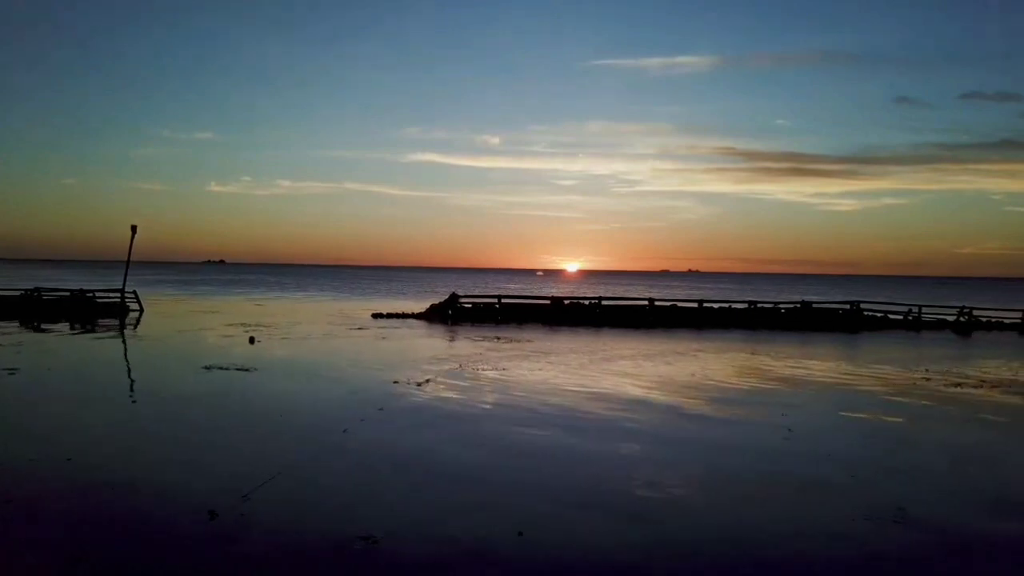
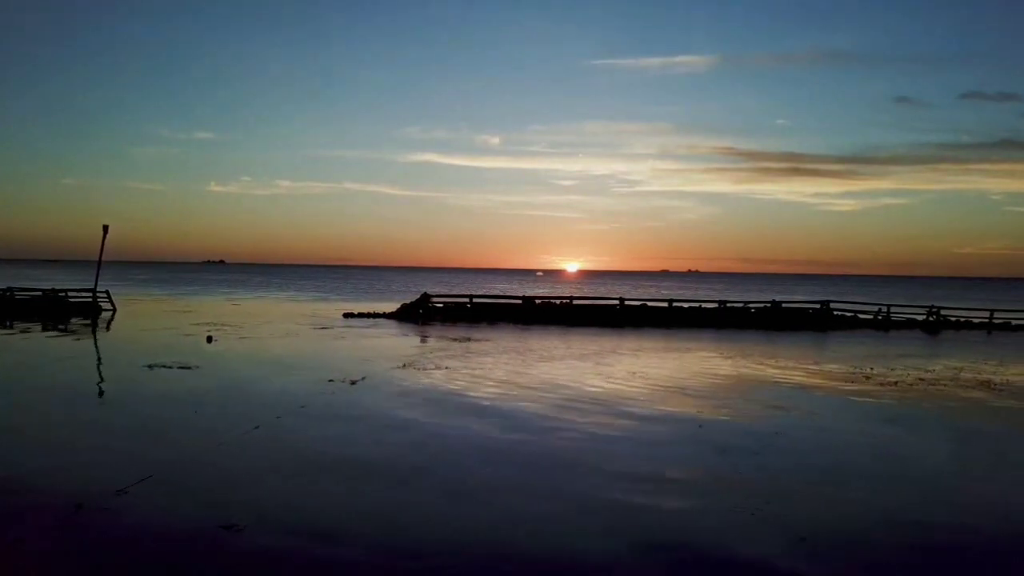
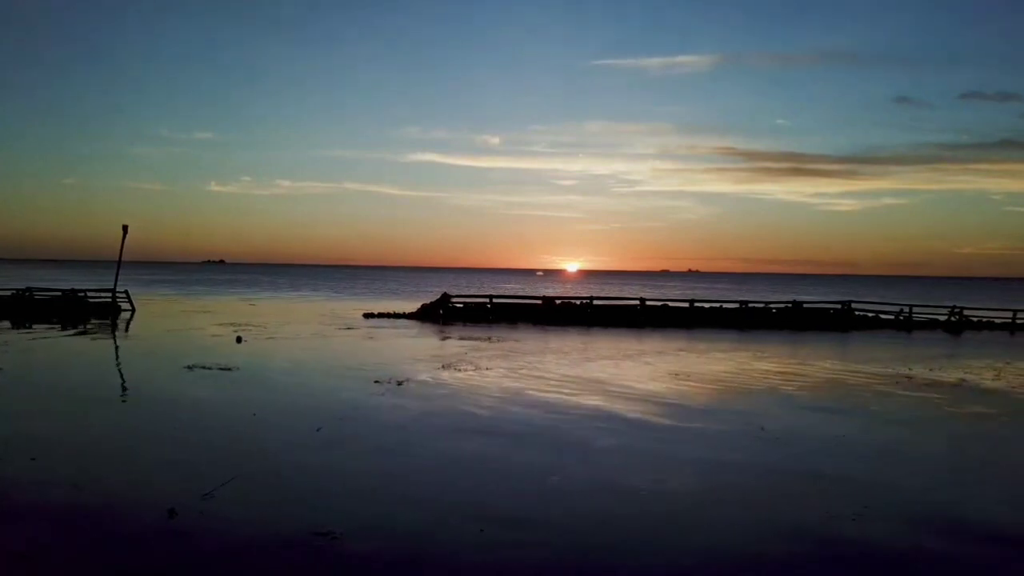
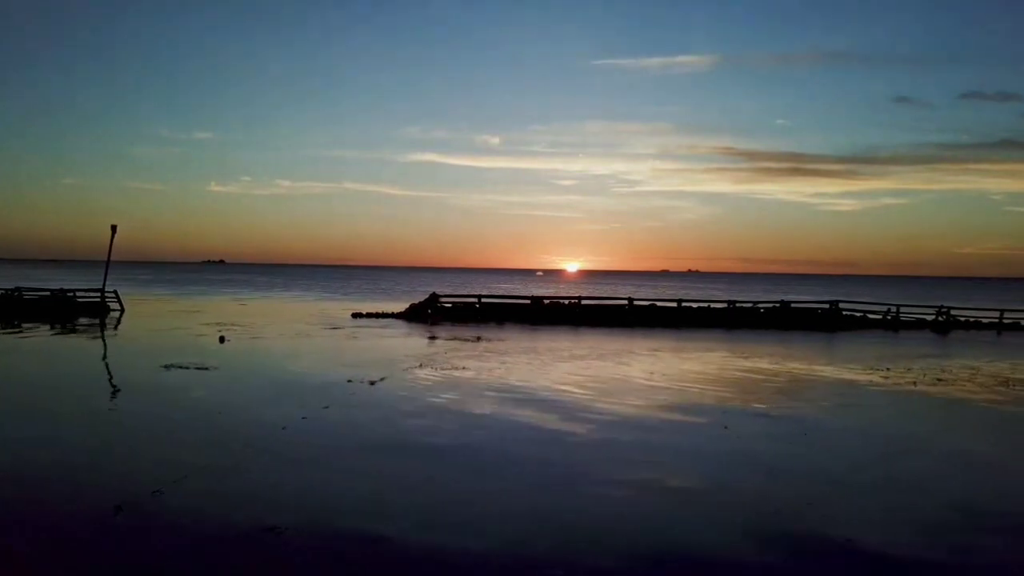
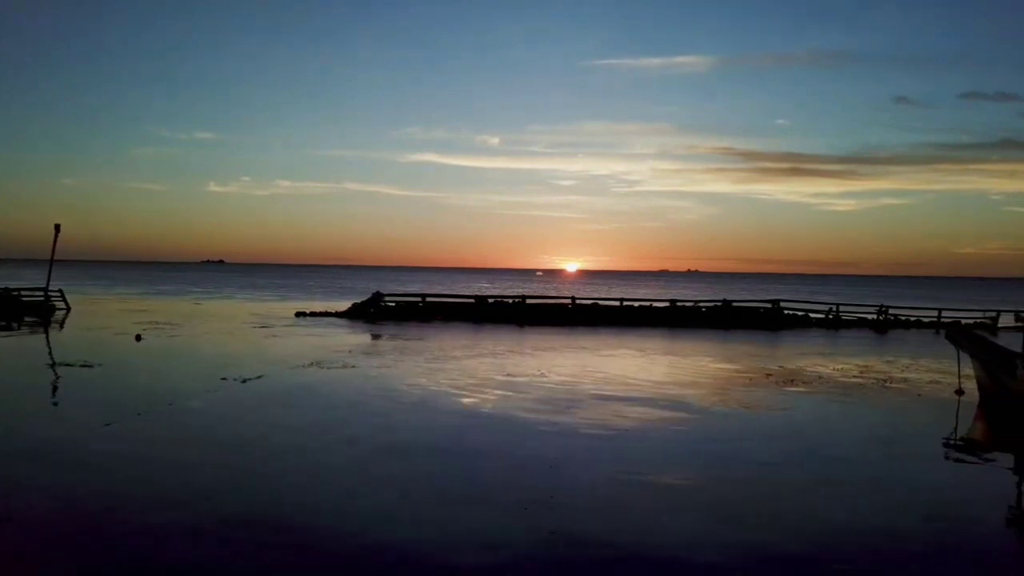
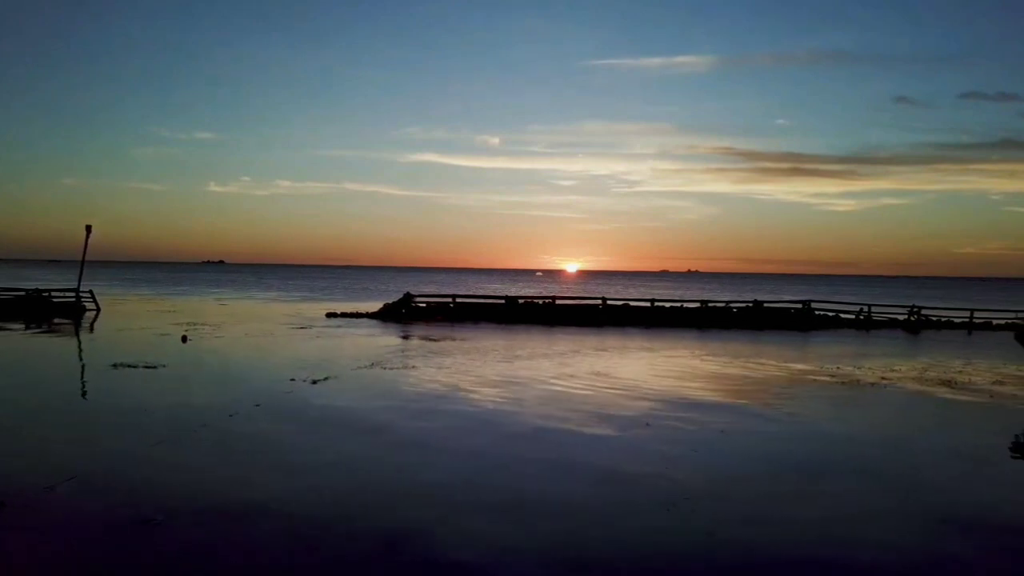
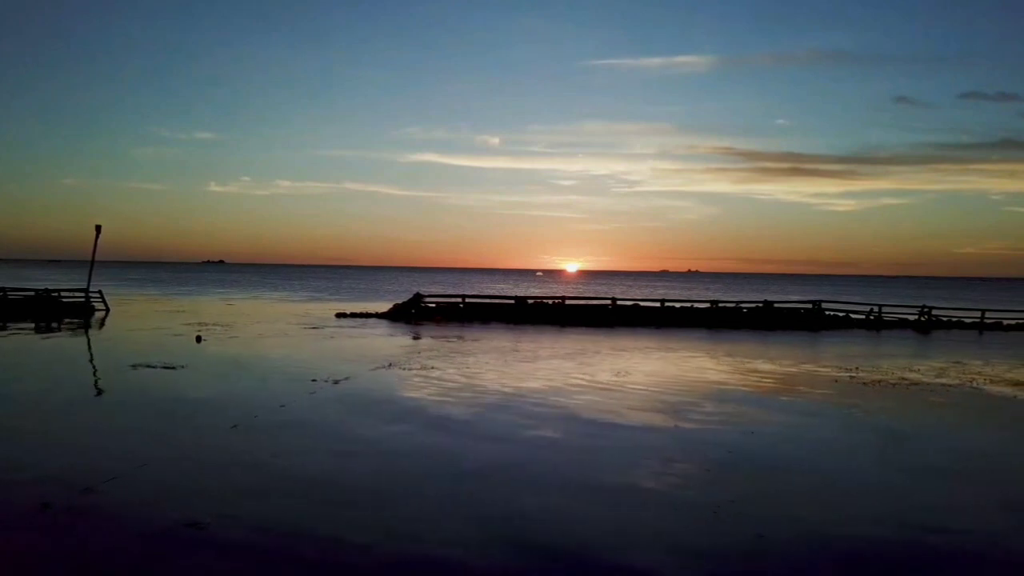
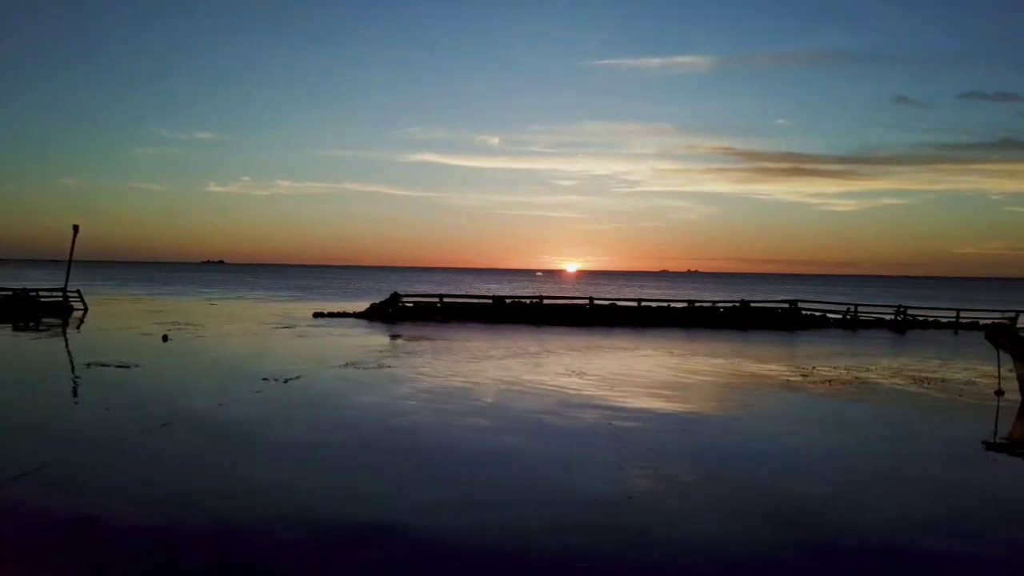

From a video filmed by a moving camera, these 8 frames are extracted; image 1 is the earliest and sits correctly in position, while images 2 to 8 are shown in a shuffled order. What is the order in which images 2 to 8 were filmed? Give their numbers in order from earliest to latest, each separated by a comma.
3, 4, 2, 7, 6, 8, 5
